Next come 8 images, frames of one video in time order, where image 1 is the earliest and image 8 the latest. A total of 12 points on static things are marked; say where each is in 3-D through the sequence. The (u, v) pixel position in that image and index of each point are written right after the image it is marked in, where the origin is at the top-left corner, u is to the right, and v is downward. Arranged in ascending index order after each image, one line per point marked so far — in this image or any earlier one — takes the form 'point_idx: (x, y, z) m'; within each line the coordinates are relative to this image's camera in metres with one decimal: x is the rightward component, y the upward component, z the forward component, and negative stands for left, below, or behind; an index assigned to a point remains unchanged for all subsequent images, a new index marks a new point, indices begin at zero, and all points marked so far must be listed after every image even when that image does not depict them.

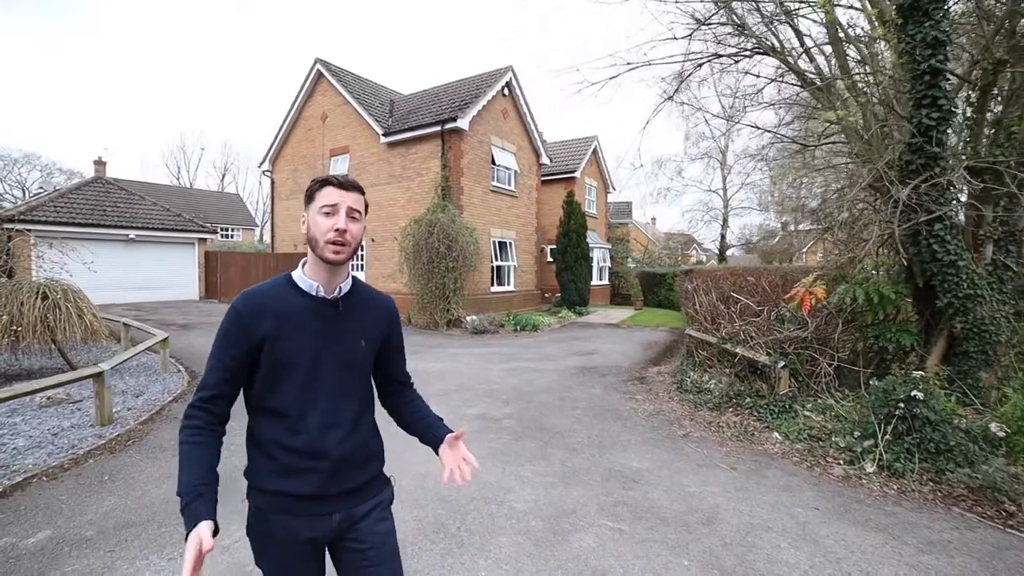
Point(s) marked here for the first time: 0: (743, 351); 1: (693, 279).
0: (+2.9, -0.8, +5.9) m
1: (+3.3, +0.1, +8.4) m
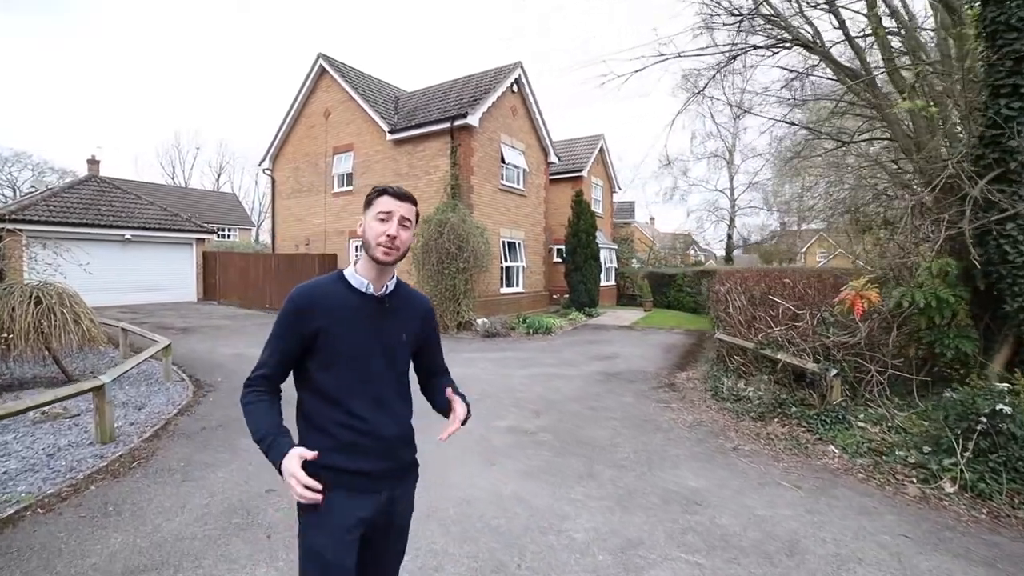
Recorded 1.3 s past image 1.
0: (+3.2, -0.8, +5.6) m
1: (+3.6, +0.1, +8.1) m
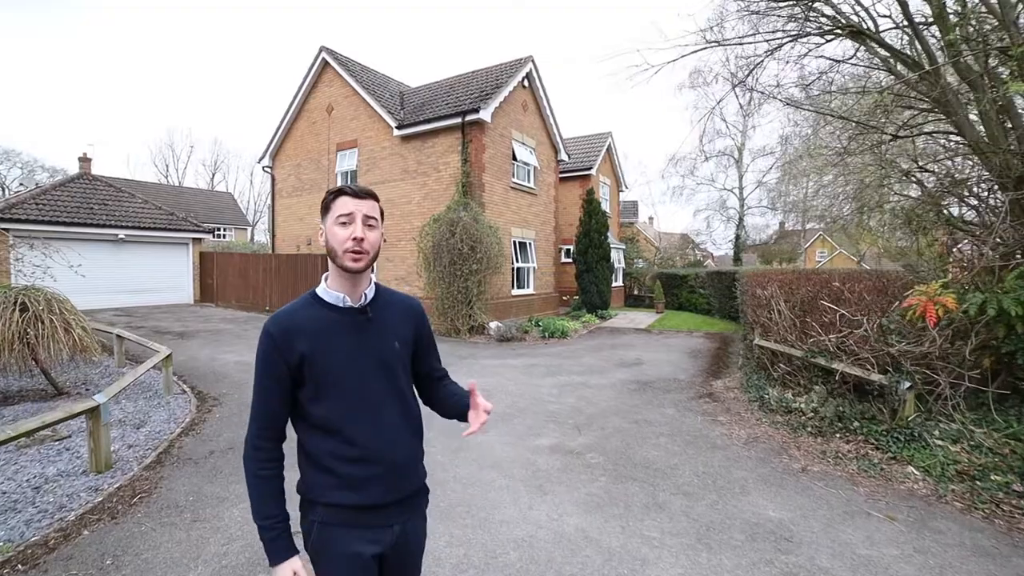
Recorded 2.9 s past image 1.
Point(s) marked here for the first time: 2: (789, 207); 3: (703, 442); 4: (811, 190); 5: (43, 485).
0: (+3.6, -0.9, +5.1) m
1: (+4.0, +0.1, +7.6) m
2: (+11.3, +3.3, +19.5) m
3: (+2.0, -1.6, +4.9) m
4: (+9.8, +3.2, +15.7) m
5: (-3.2, -1.4, +3.3) m
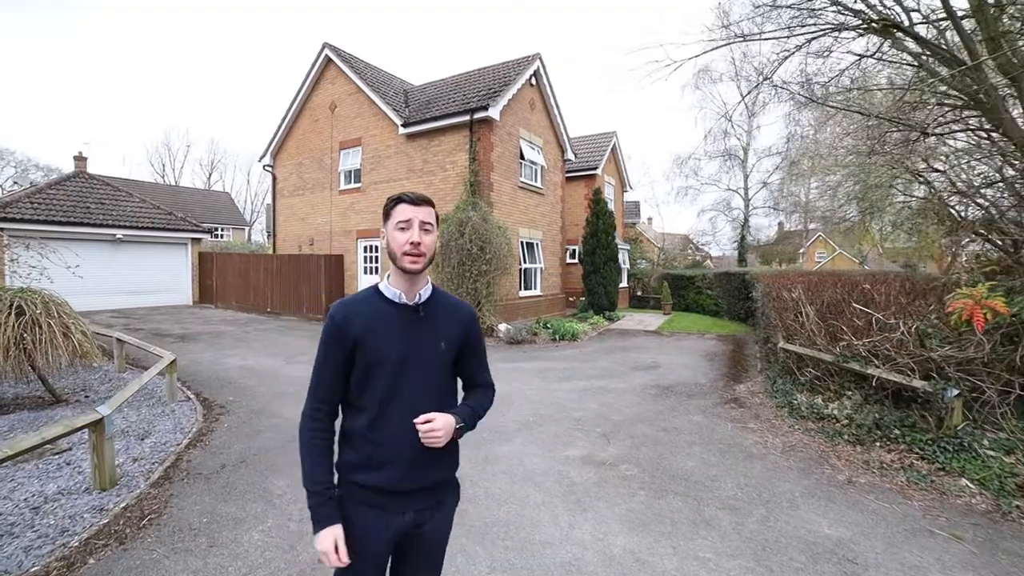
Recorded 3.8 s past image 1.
0: (+3.8, -0.9, +4.9) m
1: (+4.2, 0.0, +7.4) m
2: (+11.4, +3.3, +19.3) m
3: (+2.2, -1.6, +4.7) m
4: (+10.0, +3.2, +15.6) m
5: (-3.0, -1.4, +3.0) m
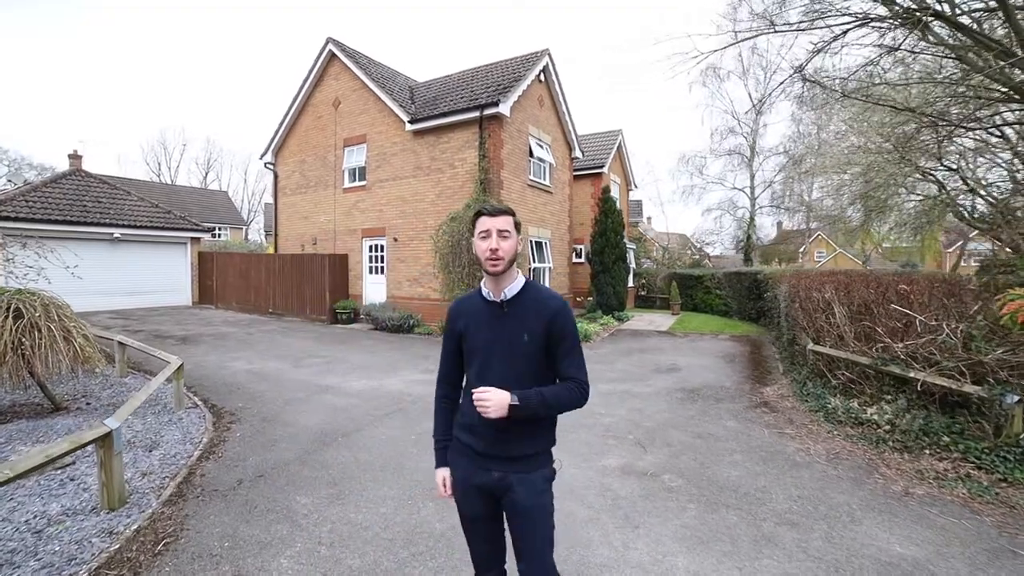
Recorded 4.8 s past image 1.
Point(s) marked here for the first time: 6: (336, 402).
0: (+4.1, -0.9, +4.7) m
1: (+4.5, 0.0, +7.2) m
2: (+11.6, +3.3, +19.2) m
3: (+2.5, -1.6, +4.5) m
4: (+10.2, +3.2, +15.4) m
5: (-2.7, -1.4, +2.8) m
6: (-2.0, -1.3, +5.5) m
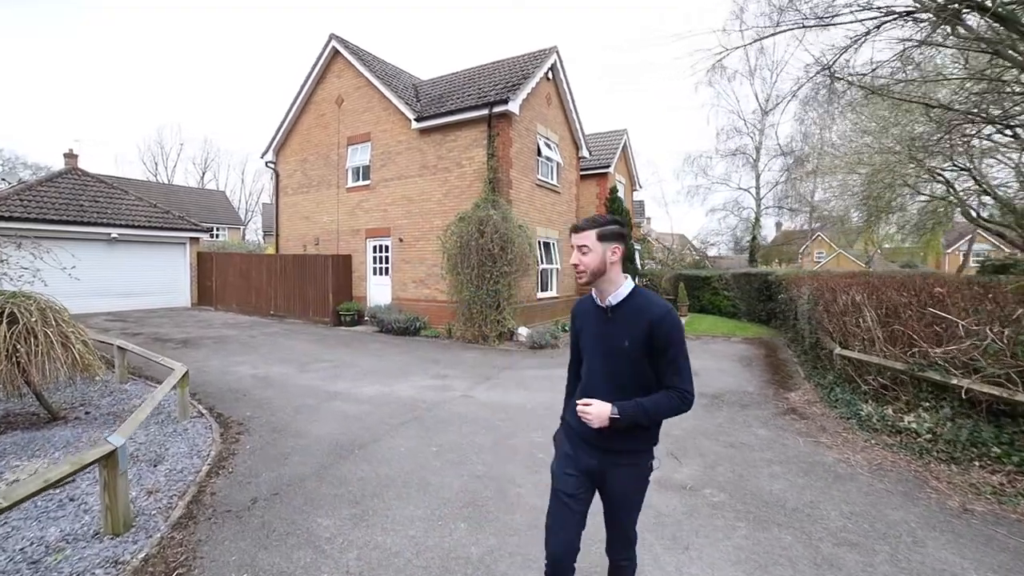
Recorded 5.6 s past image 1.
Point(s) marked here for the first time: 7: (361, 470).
0: (+4.4, -0.9, +4.4) m
1: (+4.7, 0.0, +6.9) m
2: (+11.7, +3.2, +19.0) m
3: (+2.8, -1.6, +4.2) m
4: (+10.3, +3.2, +15.2) m
5: (-2.4, -1.4, +2.5) m
6: (-1.8, -1.3, +5.3) m
7: (-1.2, -1.4, +3.7) m
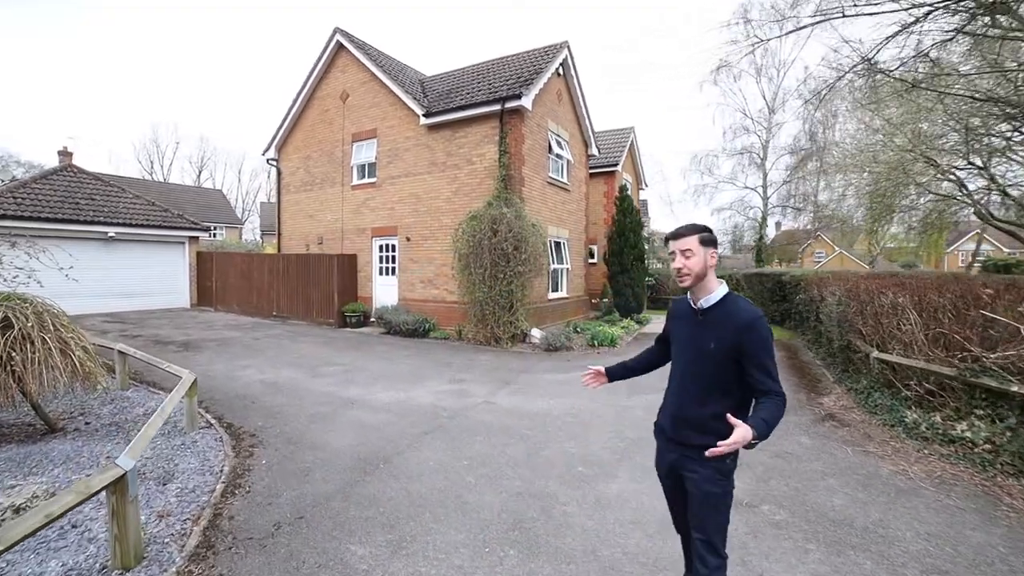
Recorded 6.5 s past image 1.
0: (+4.7, -0.9, +4.2) m
1: (+5.0, 0.0, +6.7) m
2: (+11.9, +3.2, +18.8) m
3: (+3.1, -1.6, +3.9) m
4: (+10.6, +3.2, +15.0) m
5: (-2.1, -1.4, +2.2) m
6: (-1.5, -1.4, +5.0) m
7: (-0.9, -1.4, +3.4) m
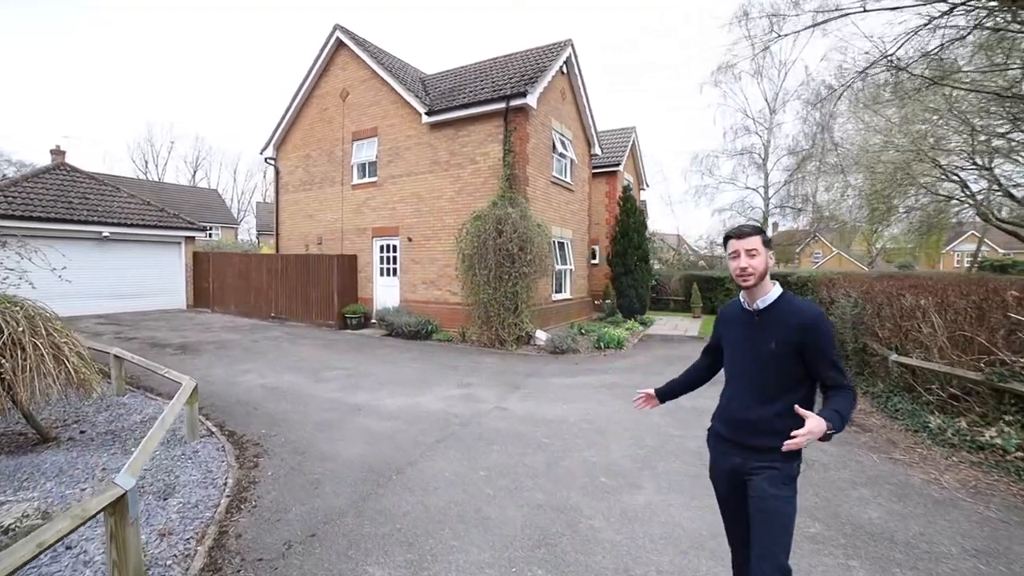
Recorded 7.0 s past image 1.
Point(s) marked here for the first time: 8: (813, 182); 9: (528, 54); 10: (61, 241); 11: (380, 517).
0: (+4.8, -0.9, +4.0) m
1: (+5.1, 0.0, +6.5) m
2: (+12.0, +3.2, +18.7) m
3: (+3.2, -1.6, +3.8) m
4: (+10.6, +3.1, +14.9) m
5: (-2.0, -1.4, +2.0) m
6: (-1.4, -1.4, +4.8) m
7: (-0.7, -1.5, +3.2) m
8: (+11.3, +4.0, +17.8) m
9: (+0.4, +5.9, +12.0) m
10: (-11.8, +1.2, +12.5) m
11: (-0.8, -1.5, +3.0) m
